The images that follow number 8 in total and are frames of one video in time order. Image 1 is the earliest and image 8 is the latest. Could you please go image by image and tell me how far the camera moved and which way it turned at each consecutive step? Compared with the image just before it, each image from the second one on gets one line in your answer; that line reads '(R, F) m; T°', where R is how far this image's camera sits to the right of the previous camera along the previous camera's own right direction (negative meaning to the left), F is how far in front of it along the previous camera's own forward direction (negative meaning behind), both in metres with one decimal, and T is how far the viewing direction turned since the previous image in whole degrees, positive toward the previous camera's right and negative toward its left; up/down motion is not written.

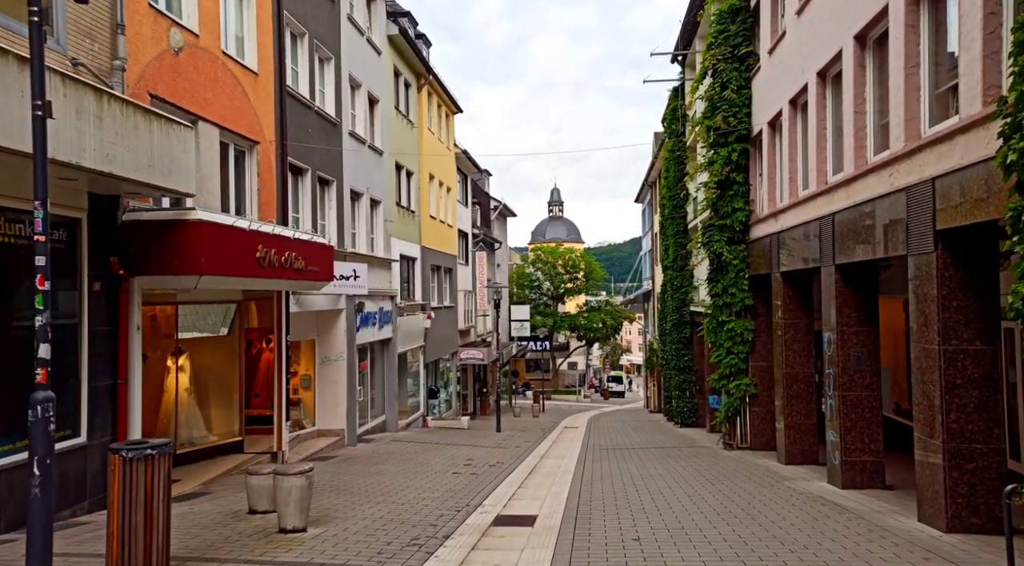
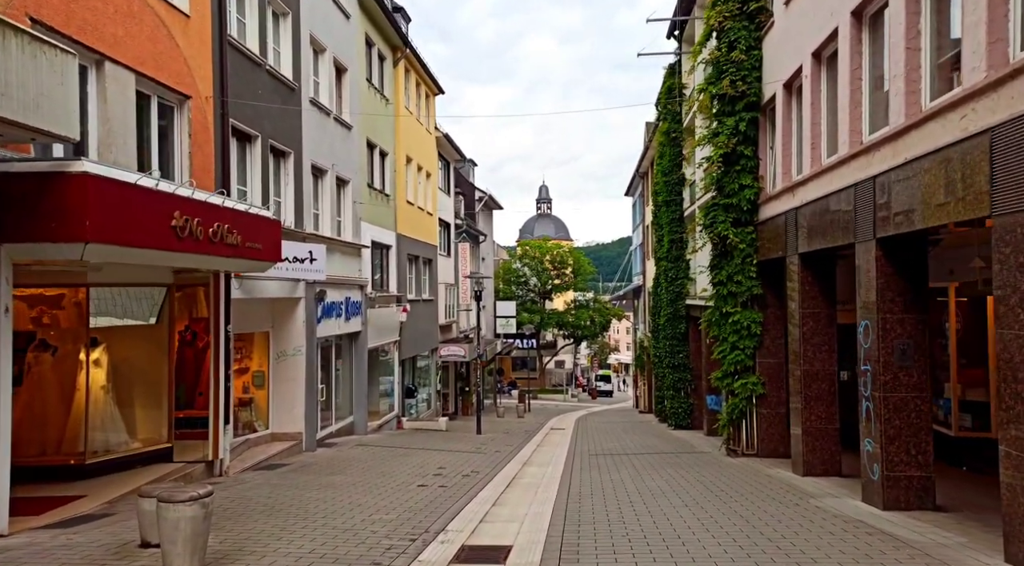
(+0.2, +2.0) m; +1°
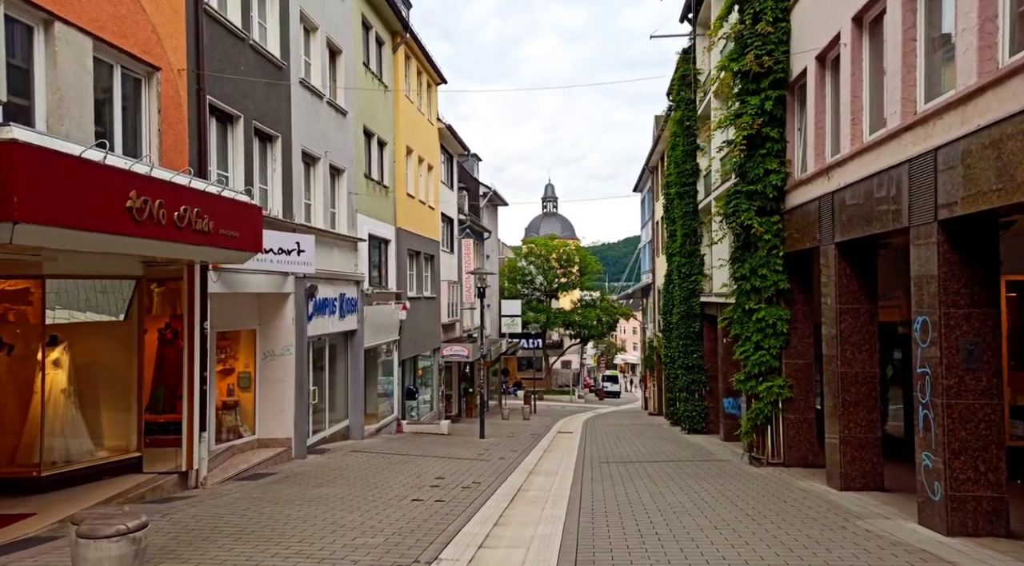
(0.0, +1.2) m; 0°
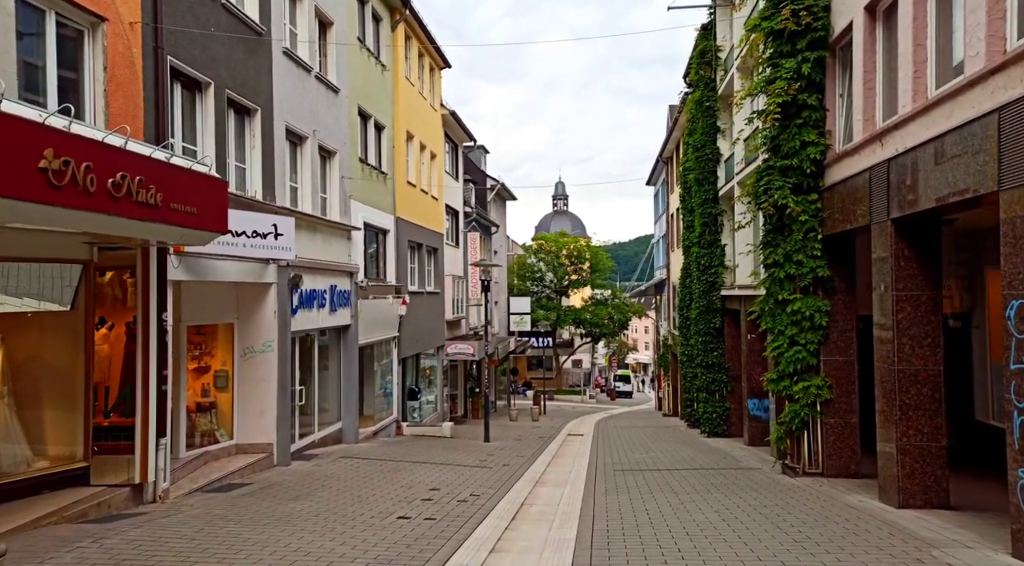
(+0.1, +1.5) m; -1°
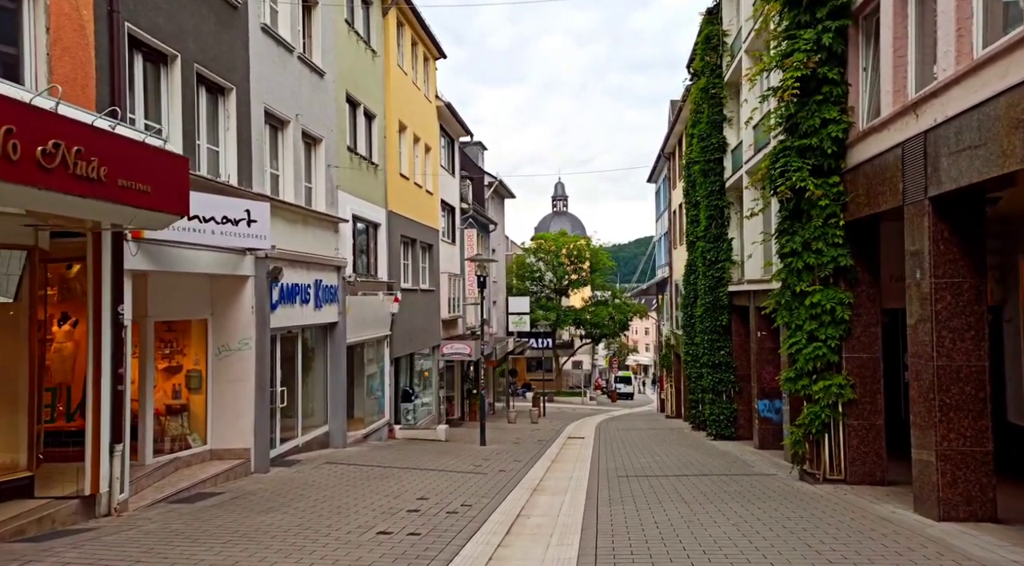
(+0.1, +1.0) m; 0°
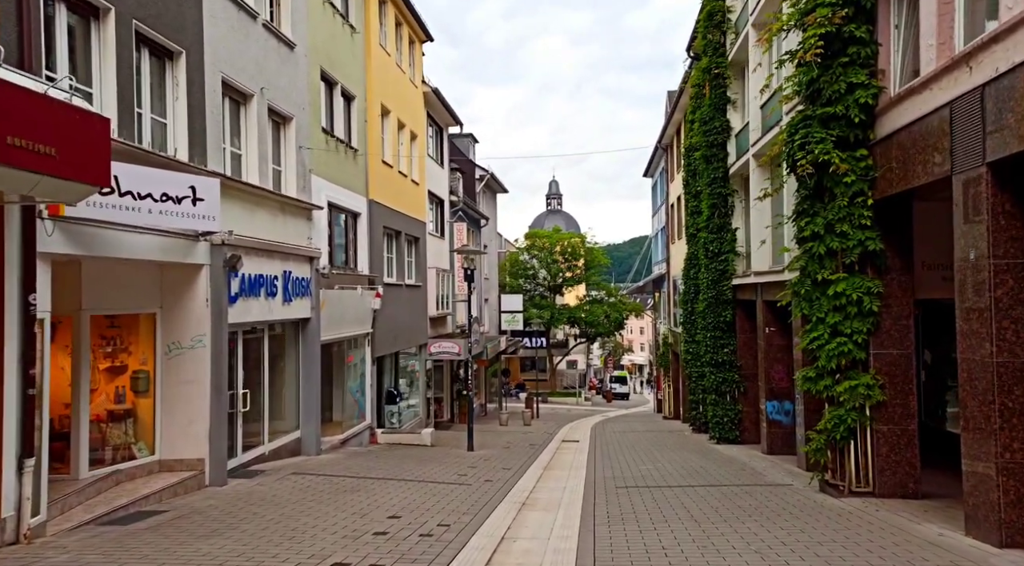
(+0.1, +1.4) m; 0°
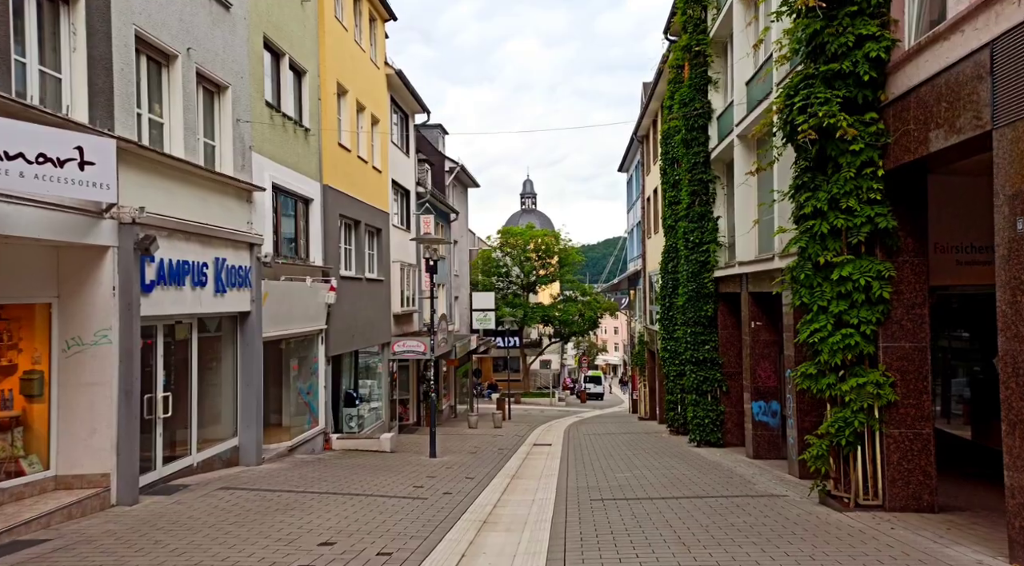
(+0.2, +1.5) m; +2°
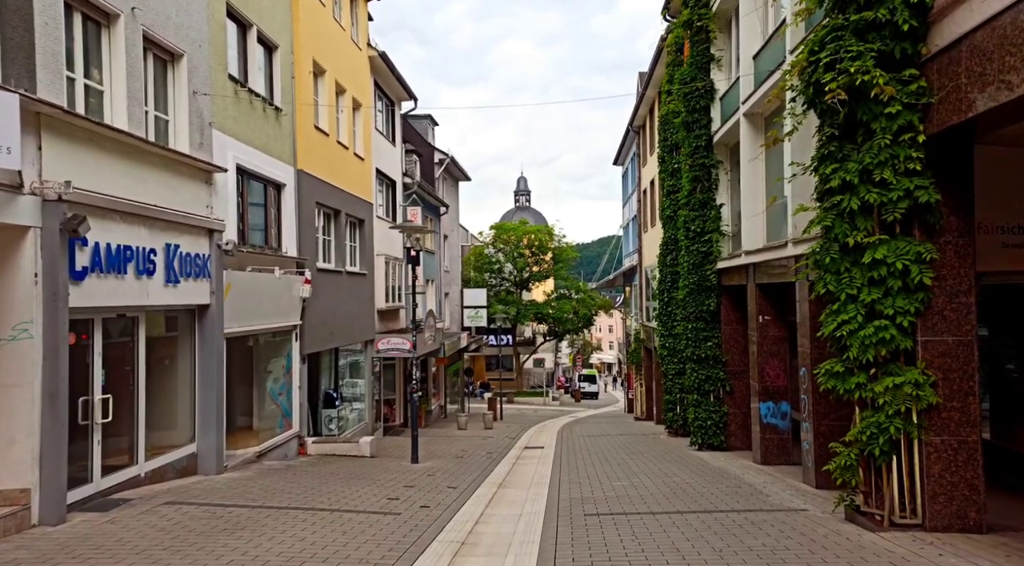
(+0.1, +1.3) m; 0°
